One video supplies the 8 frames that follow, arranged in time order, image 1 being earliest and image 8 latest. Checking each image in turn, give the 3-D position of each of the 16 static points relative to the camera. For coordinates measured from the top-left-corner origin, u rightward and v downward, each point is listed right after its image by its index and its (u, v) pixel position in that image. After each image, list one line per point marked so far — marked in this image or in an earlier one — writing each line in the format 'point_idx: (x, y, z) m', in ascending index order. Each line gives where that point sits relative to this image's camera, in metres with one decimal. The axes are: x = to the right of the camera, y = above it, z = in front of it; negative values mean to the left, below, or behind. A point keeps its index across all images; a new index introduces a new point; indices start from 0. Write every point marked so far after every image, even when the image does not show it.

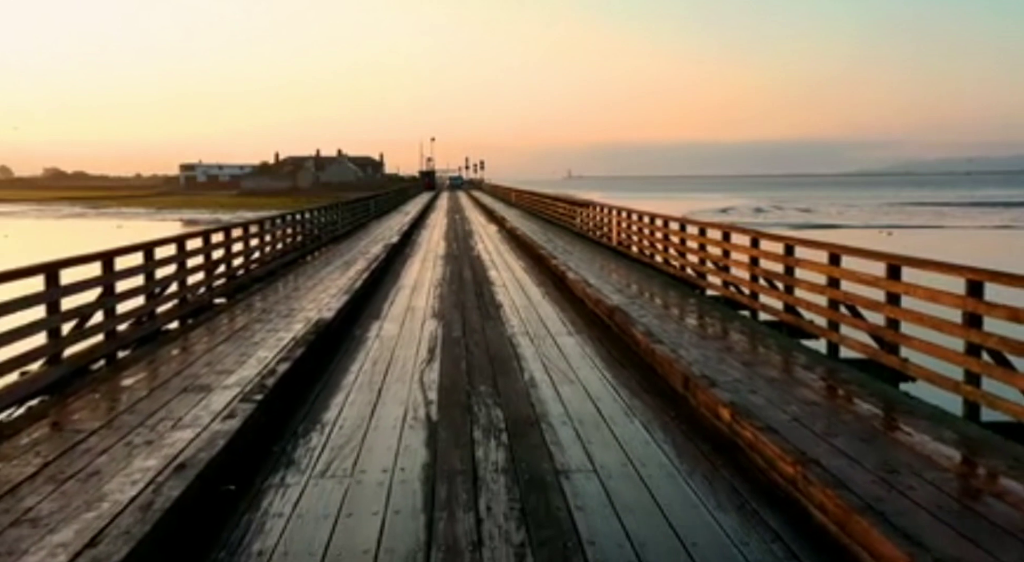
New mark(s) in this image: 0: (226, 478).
0: (-1.5, -1.0, +3.8) m
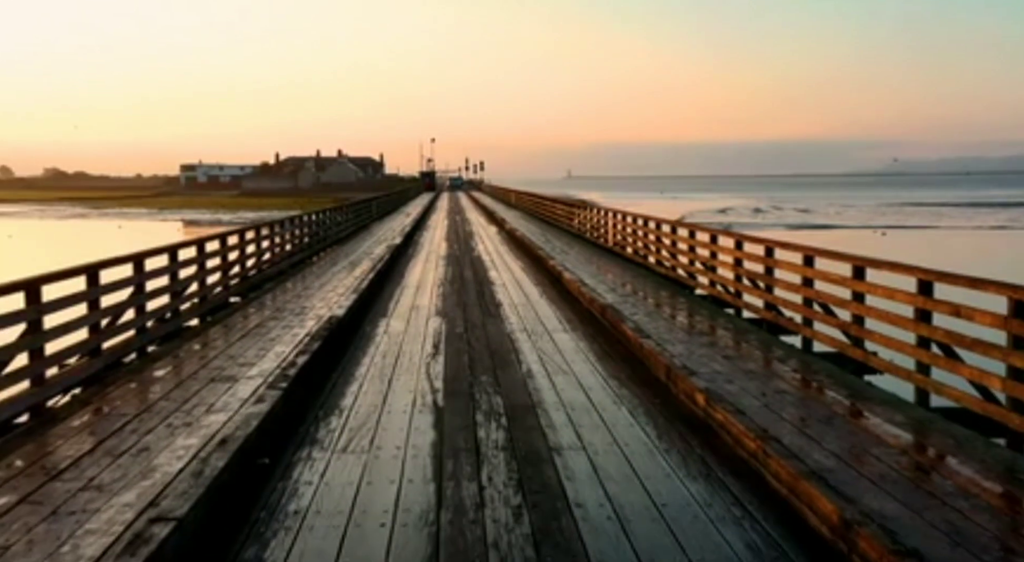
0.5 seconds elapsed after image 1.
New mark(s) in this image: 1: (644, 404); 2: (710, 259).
0: (-1.5, -1.0, +4.3) m
1: (+1.0, -0.9, +5.5) m
2: (+2.9, +0.3, +10.8) m
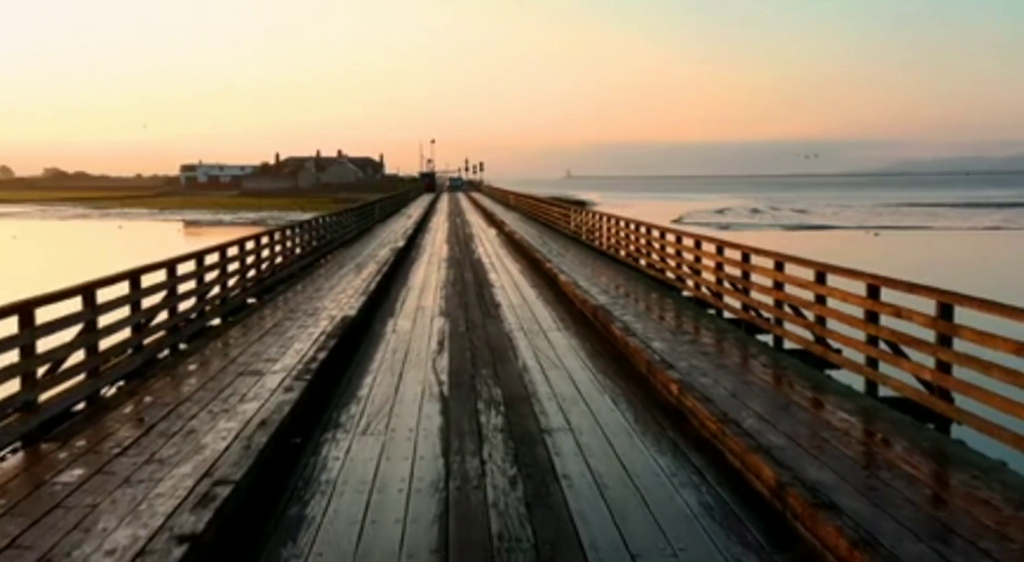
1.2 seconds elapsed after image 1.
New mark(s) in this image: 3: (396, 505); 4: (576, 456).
0: (-1.5, -1.1, +5.0) m
1: (+1.0, -1.0, +6.2) m
2: (+2.9, +0.3, +11.5) m
3: (-0.6, -1.2, +4.0) m
4: (+0.4, -1.1, +4.7) m
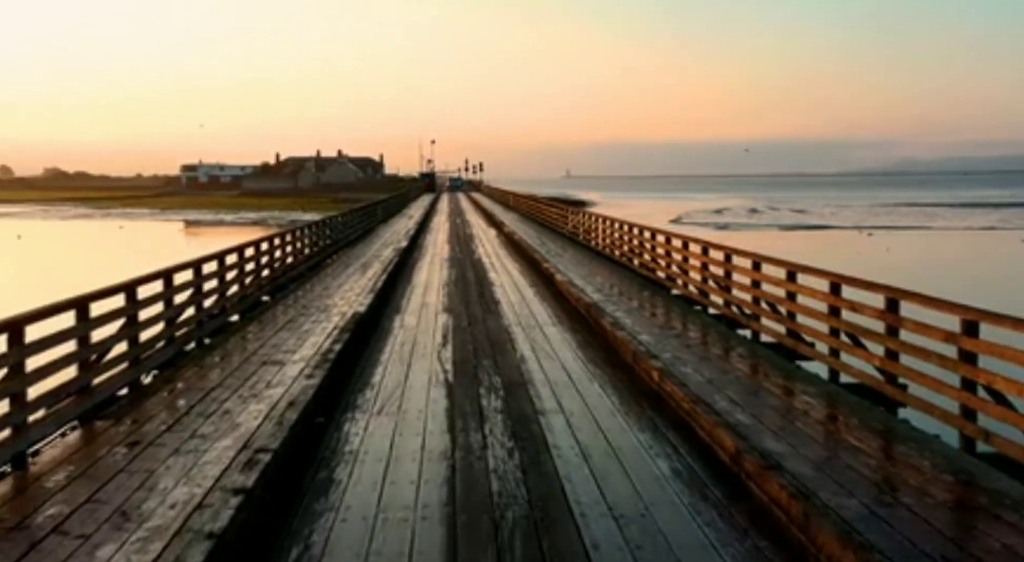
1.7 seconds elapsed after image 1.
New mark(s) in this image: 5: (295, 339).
0: (-1.5, -1.1, +5.7) m
1: (+1.0, -1.0, +6.9) m
2: (+2.9, +0.3, +12.2) m
3: (-0.7, -1.2, +4.6) m
4: (+0.4, -1.1, +5.4) m
5: (-2.5, -0.7, +8.5) m
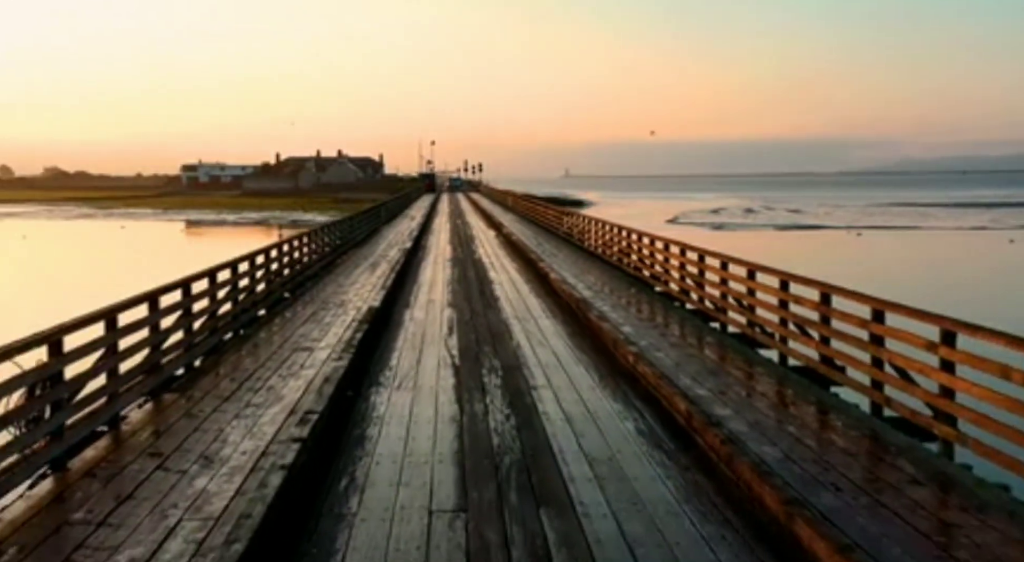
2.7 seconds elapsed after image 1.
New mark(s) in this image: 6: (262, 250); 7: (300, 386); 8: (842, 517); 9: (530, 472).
0: (-1.6, -1.0, +6.8) m
1: (+0.9, -0.9, +8.0) m
2: (+2.9, +0.4, +13.3) m
3: (-0.7, -1.2, +5.8) m
4: (+0.4, -1.1, +6.5) m
5: (-2.6, -0.6, +9.6) m
6: (-4.3, +0.5, +12.4) m
7: (-2.0, -1.0, +6.7) m
8: (+1.9, -1.4, +4.3) m
9: (+0.1, -1.3, +4.9) m
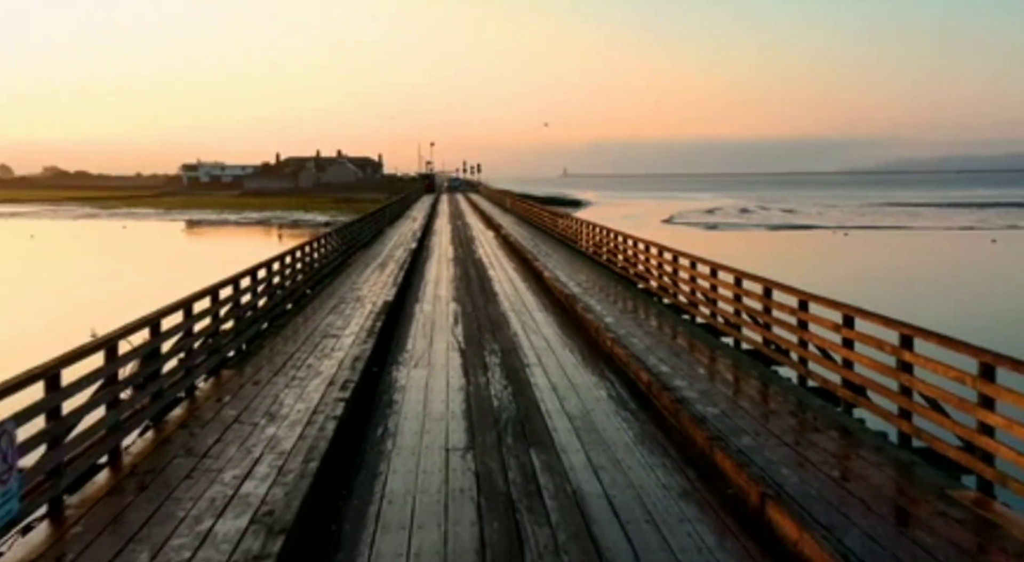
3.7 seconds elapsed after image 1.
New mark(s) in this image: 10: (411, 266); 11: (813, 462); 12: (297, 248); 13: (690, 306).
0: (-1.6, -1.0, +8.2) m
1: (+0.9, -0.9, +9.4) m
2: (+2.8, +0.4, +14.7) m
3: (-0.7, -1.2, +7.2) m
4: (+0.4, -1.1, +7.9) m
5: (-2.6, -0.6, +11.0) m
6: (-4.3, +0.6, +13.9) m
7: (-2.0, -1.0, +8.2) m
8: (+1.9, -1.3, +5.7) m
9: (+0.1, -1.3, +6.4) m
10: (-2.7, +0.4, +18.5) m
11: (+2.3, -1.4, +5.6) m
12: (-4.4, +0.6, +14.4) m
13: (+2.9, -0.4, +11.8) m
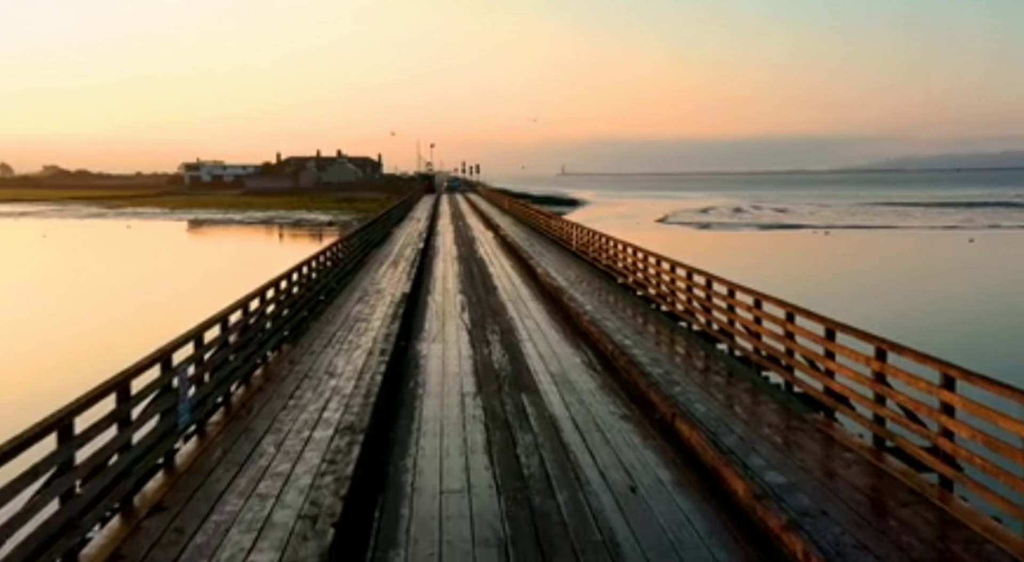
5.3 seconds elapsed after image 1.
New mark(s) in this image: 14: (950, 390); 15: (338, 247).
0: (-1.6, -0.9, +10.5) m
1: (+0.9, -0.8, +11.7) m
2: (+2.7, +0.5, +17.0) m
3: (-0.8, -1.1, +9.5) m
4: (+0.3, -1.0, +10.2) m
5: (-2.7, -0.5, +13.3) m
6: (-4.4, +0.7, +16.1) m
7: (-2.1, -0.9, +10.4) m
8: (+1.9, -1.2, +8.0) m
9: (+0.1, -1.2, +8.6) m
10: (-2.7, +0.5, +20.8) m
11: (+2.3, -1.3, +7.9) m
12: (-4.5, +0.7, +16.7) m
13: (+2.9, -0.3, +14.1) m
14: (+3.4, -0.9, +5.6) m
15: (-4.5, +0.6, +17.8) m
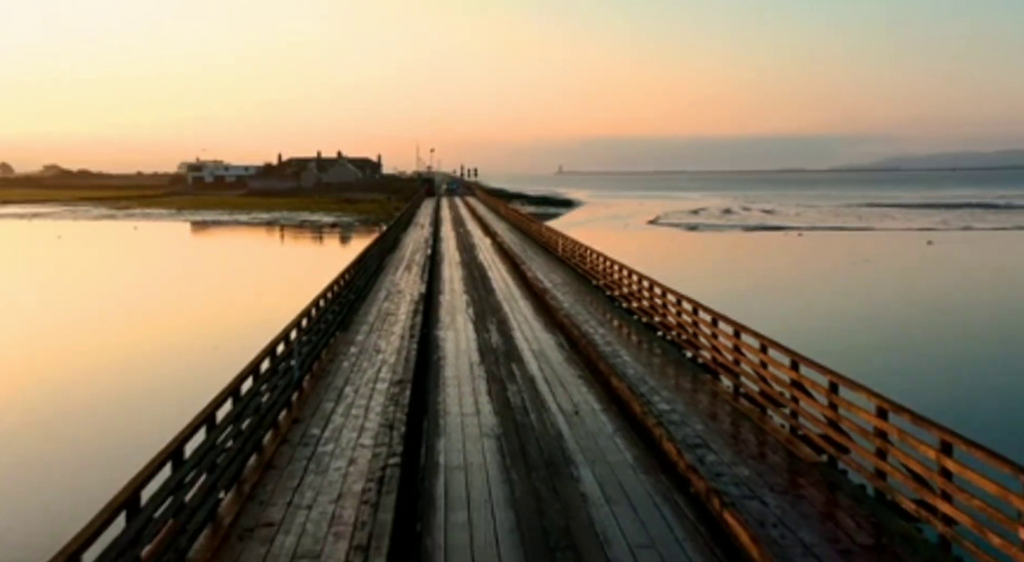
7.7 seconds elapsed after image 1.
0: (-1.8, -1.0, +14.1) m
1: (+0.7, -0.9, +15.3) m
2: (+2.6, +0.4, +20.7) m
3: (-0.9, -1.1, +13.1) m
4: (+0.2, -1.1, +13.8) m
5: (-2.8, -0.6, +16.9) m
6: (-4.5, +0.6, +19.8) m
7: (-2.2, -0.9, +14.1) m
8: (+1.7, -1.3, +11.6) m
9: (-0.1, -1.3, +12.3) m
10: (-2.9, +0.4, +24.4) m
11: (+2.2, -1.4, +11.5) m
12: (-4.6, +0.7, +20.3) m
13: (+2.8, -0.4, +17.7) m
14: (+3.3, -0.9, +9.3) m
15: (-4.7, +0.6, +21.4) m
